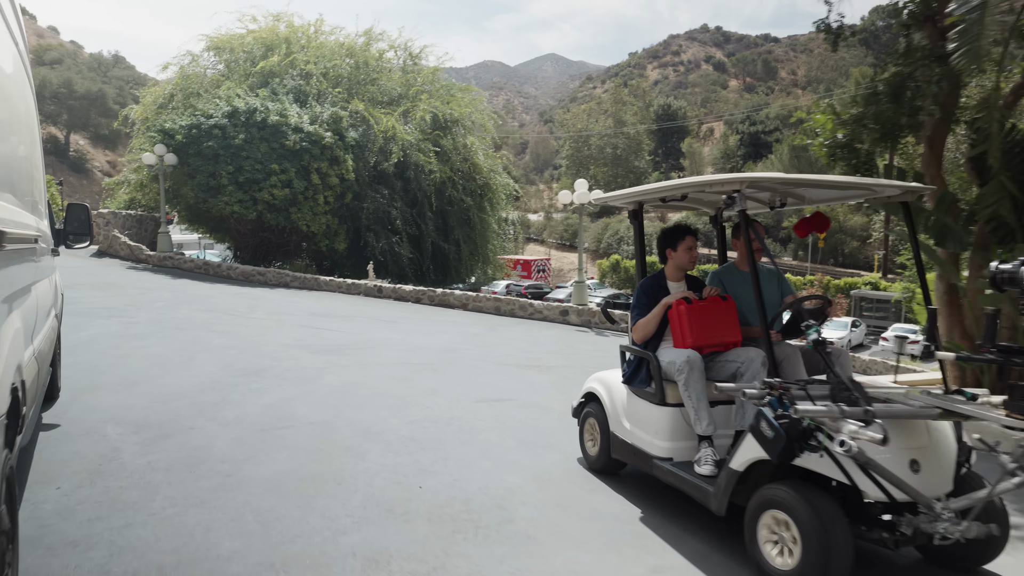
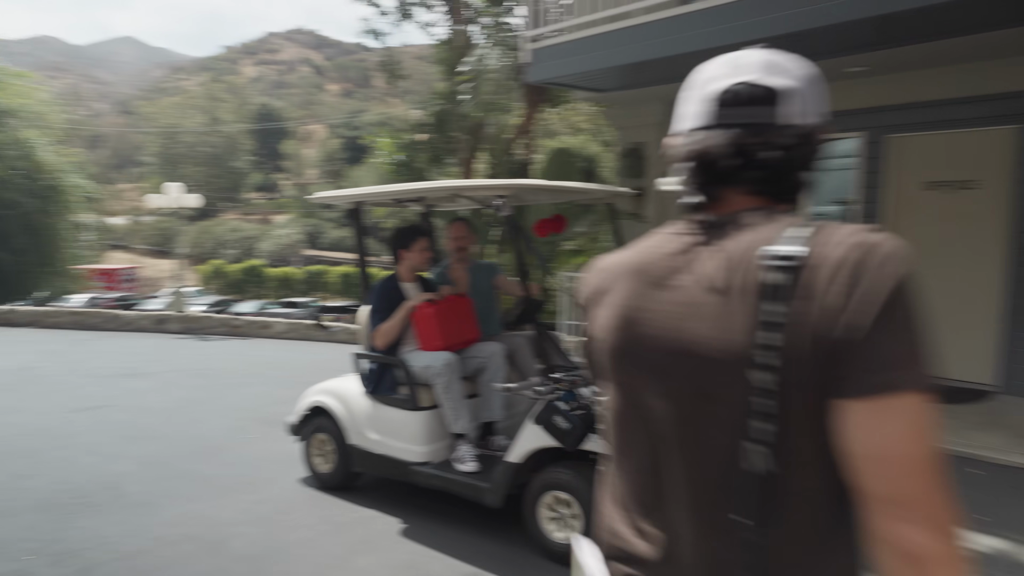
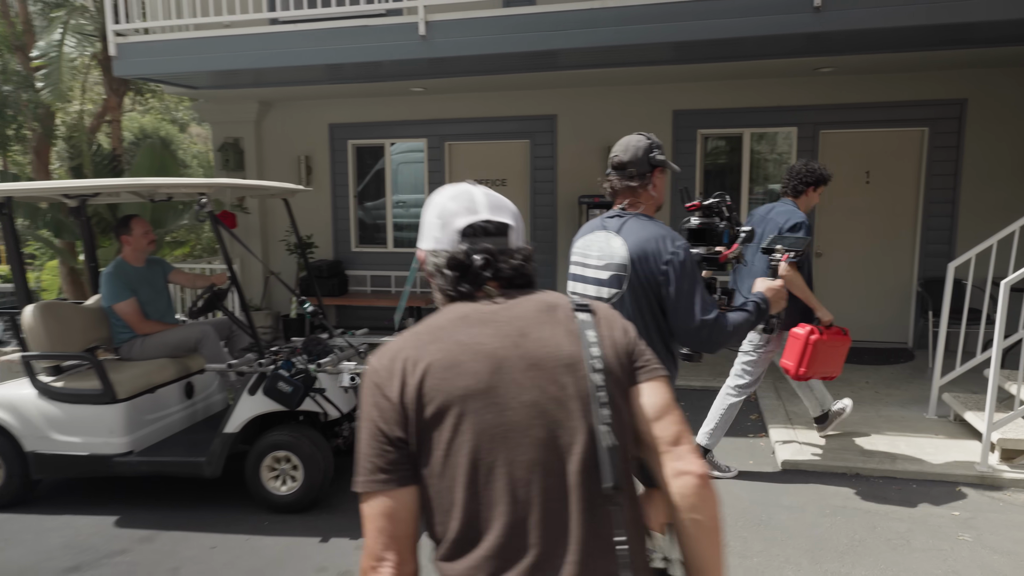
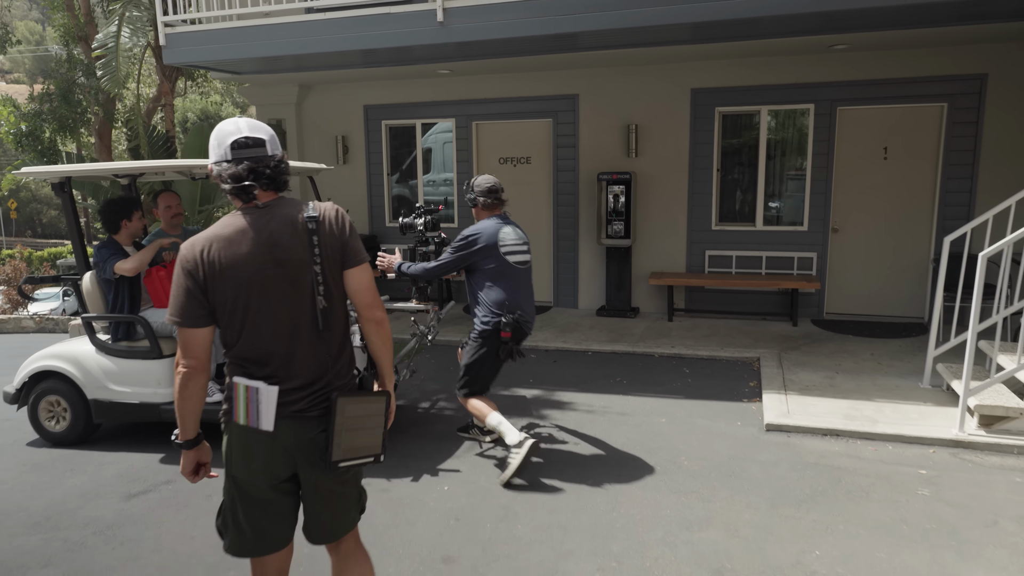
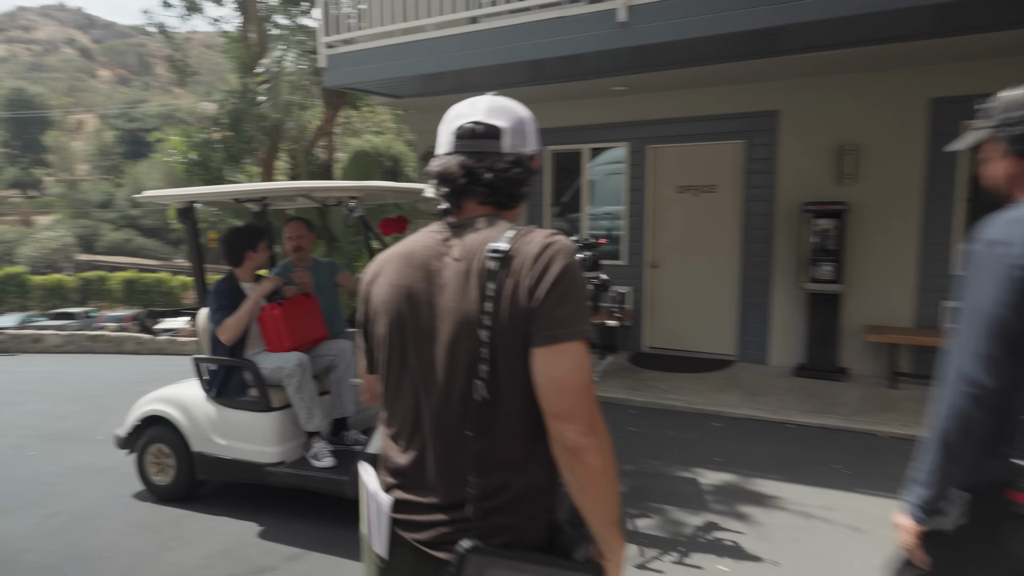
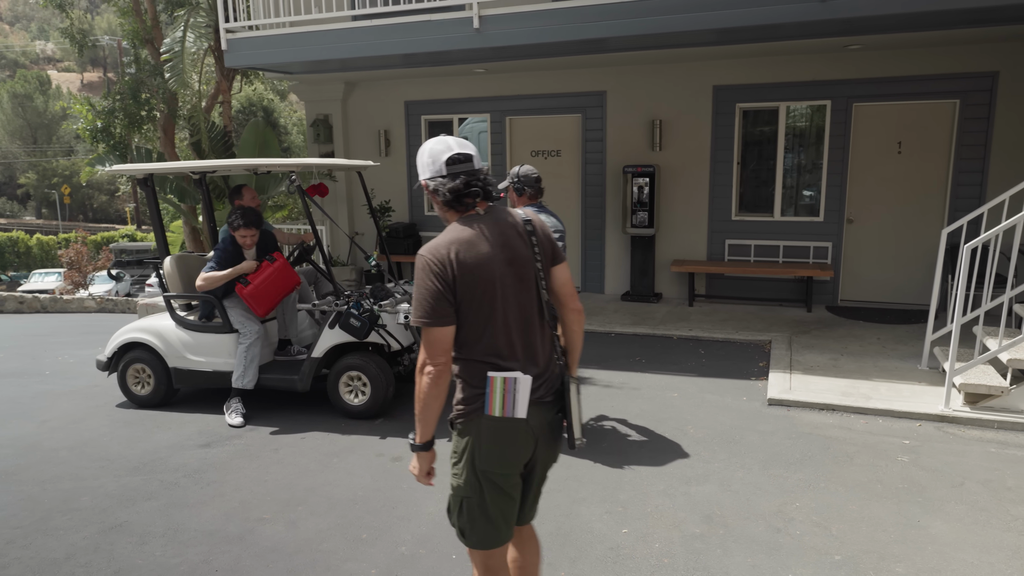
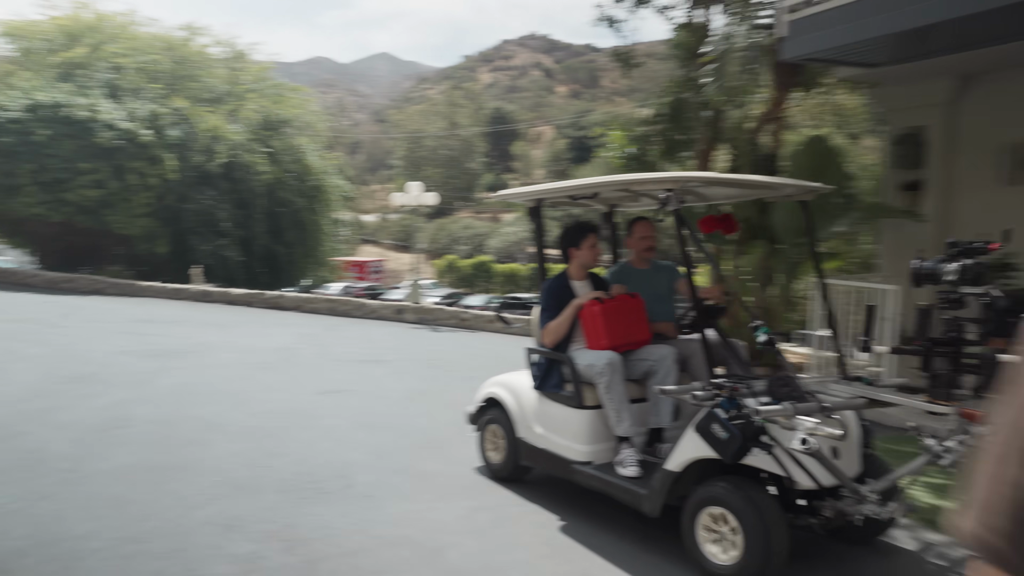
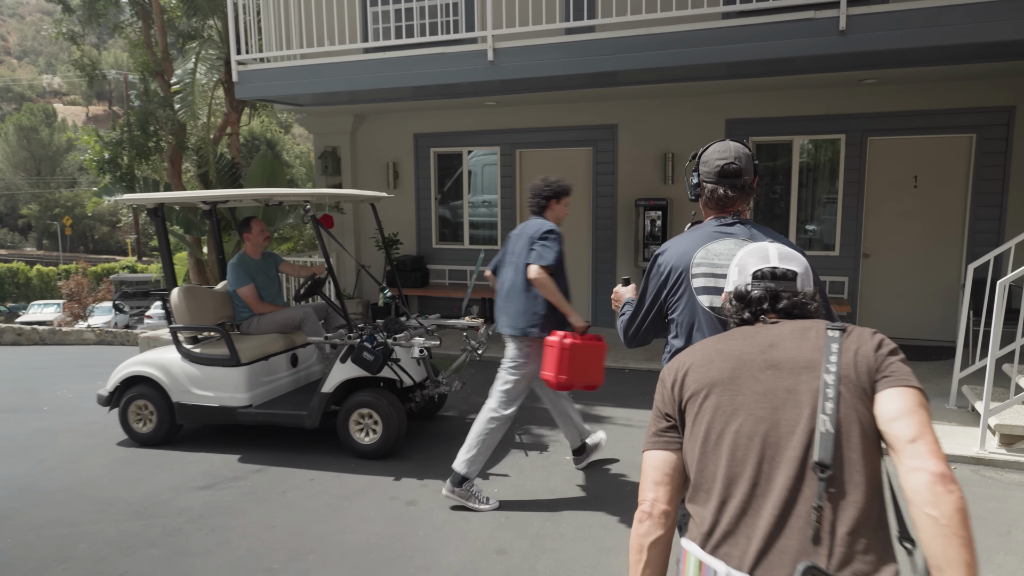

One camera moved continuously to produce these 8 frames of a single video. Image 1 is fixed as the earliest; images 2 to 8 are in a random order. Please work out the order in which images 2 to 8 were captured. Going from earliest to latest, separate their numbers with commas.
7, 2, 5, 4, 6, 8, 3
